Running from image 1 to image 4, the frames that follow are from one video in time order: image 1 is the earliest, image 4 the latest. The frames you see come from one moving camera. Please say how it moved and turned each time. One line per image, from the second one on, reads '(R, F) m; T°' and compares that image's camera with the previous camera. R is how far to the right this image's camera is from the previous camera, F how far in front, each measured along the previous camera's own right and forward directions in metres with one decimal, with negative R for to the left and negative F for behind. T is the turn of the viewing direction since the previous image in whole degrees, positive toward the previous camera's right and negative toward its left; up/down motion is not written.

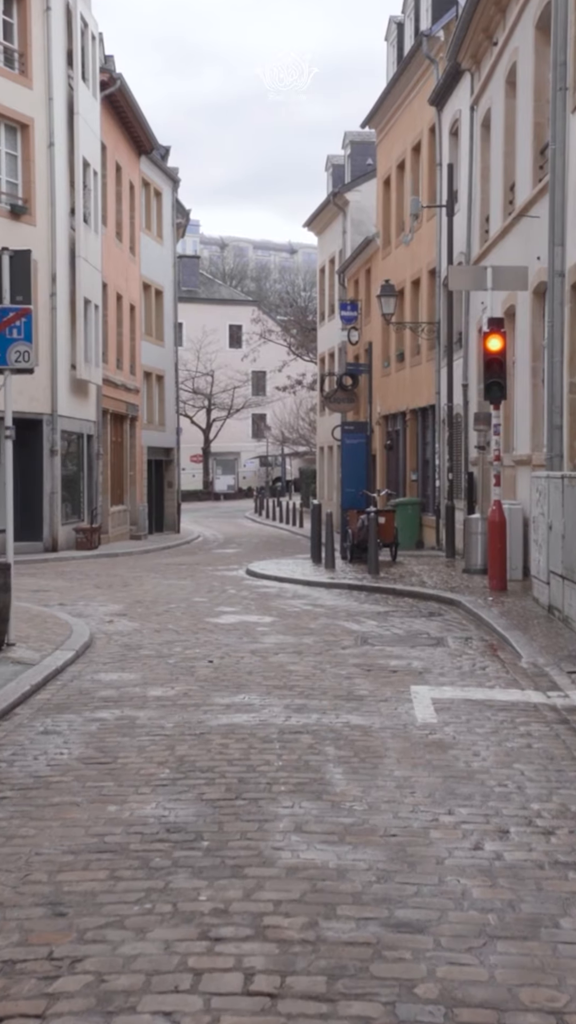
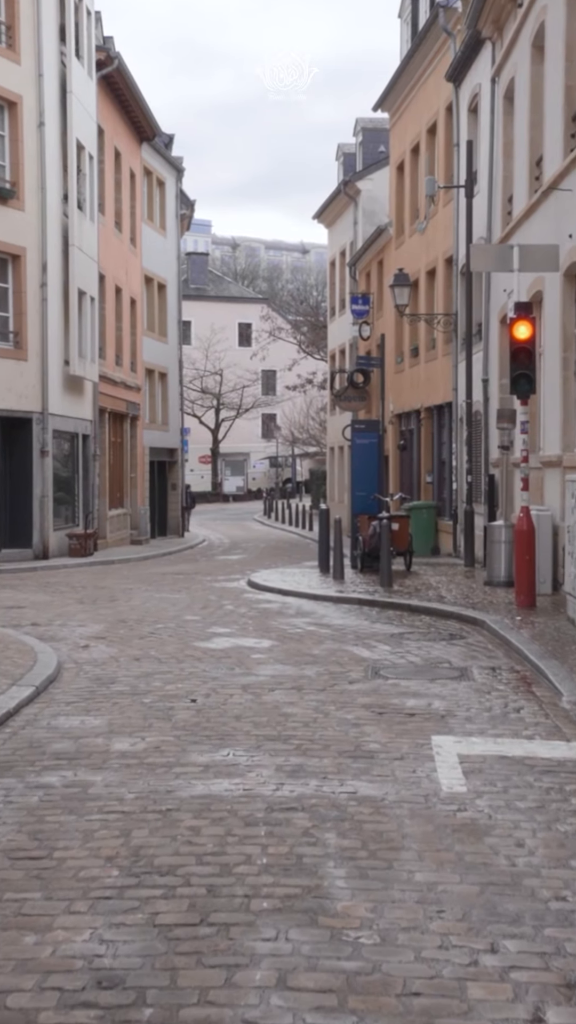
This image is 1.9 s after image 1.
(+0.1, +1.8) m; -1°
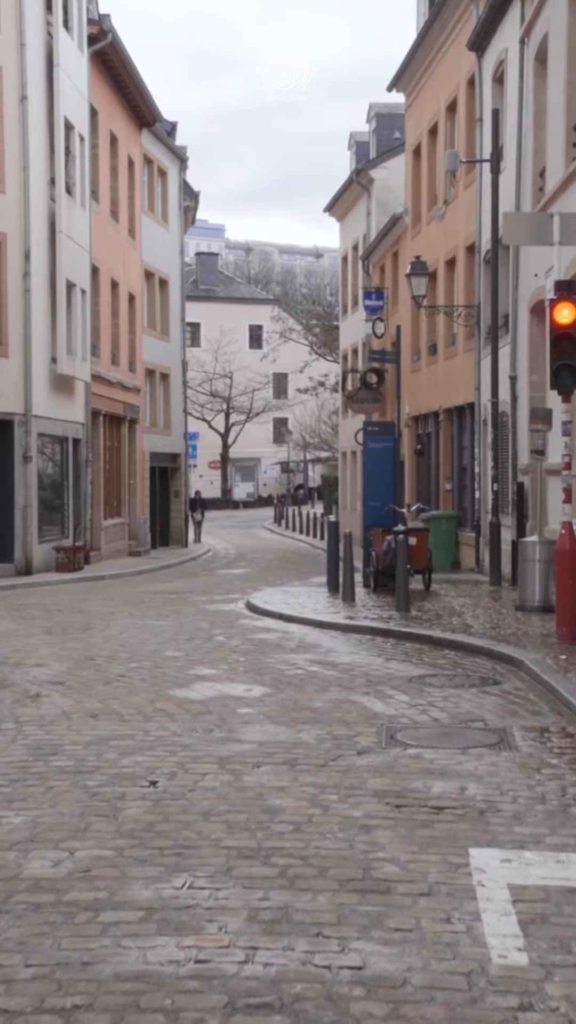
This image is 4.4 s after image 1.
(+0.1, +2.3) m; -1°
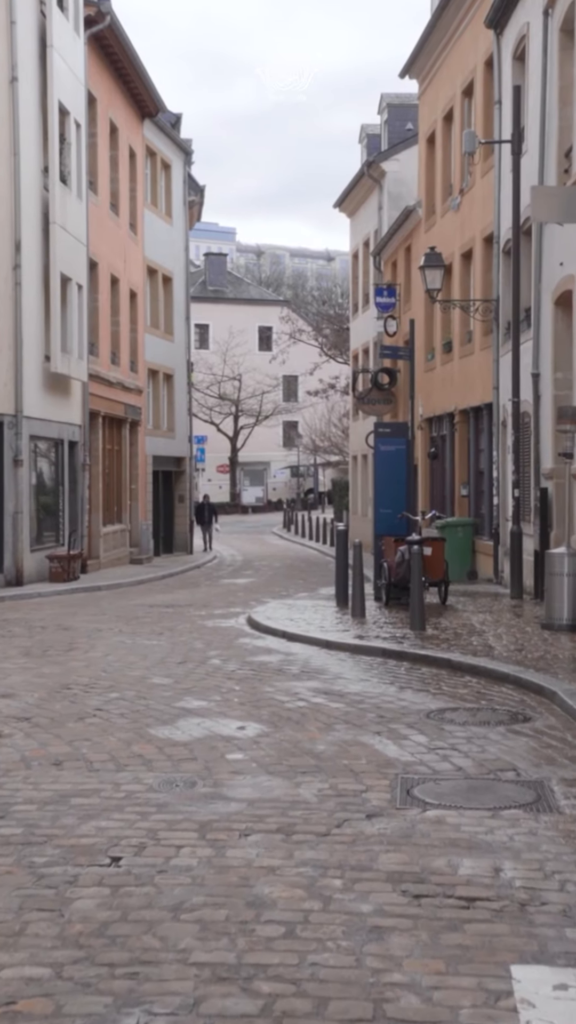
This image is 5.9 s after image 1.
(+0.1, +1.4) m; 0°
